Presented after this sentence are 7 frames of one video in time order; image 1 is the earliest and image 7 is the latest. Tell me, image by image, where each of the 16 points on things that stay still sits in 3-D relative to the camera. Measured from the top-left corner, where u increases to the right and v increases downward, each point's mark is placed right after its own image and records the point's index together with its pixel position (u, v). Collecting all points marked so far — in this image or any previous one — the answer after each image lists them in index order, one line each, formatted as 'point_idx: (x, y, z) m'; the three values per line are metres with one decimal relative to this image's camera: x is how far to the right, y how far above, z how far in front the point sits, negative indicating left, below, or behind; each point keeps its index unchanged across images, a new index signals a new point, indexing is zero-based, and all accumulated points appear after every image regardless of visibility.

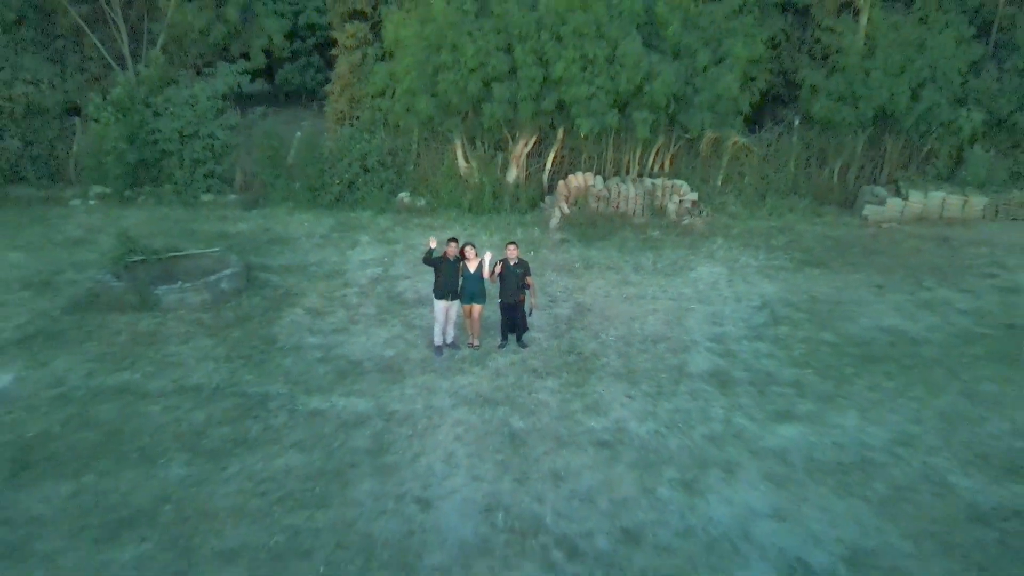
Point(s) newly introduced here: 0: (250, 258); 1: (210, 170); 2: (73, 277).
0: (-3.5, +0.4, +9.4) m
1: (-5.2, +2.0, +12.1) m
2: (-5.5, +0.1, +8.7) m
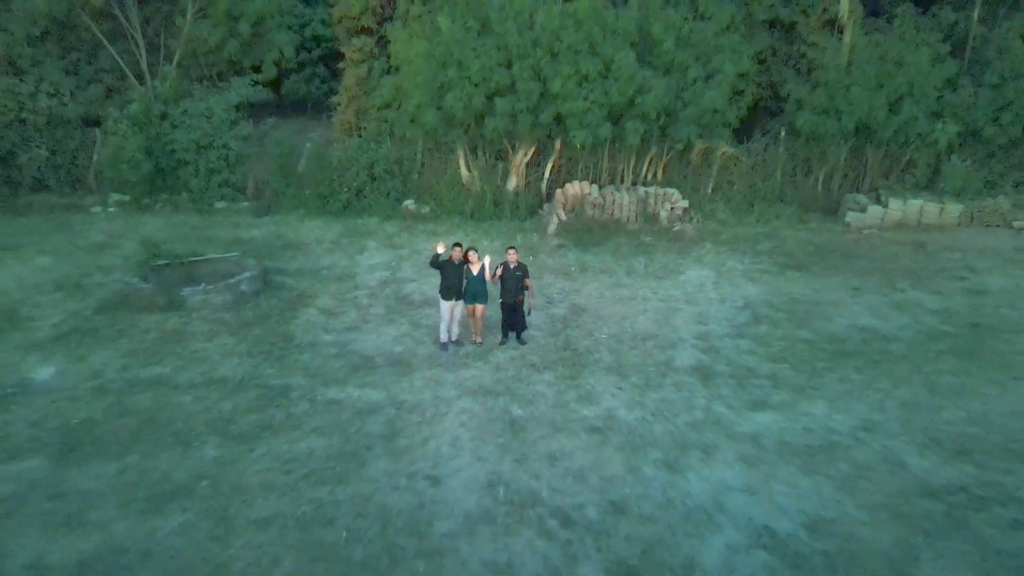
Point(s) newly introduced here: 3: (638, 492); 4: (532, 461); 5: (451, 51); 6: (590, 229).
0: (-3.5, +0.4, +9.9) m
1: (-5.2, +2.0, +12.7) m
2: (-5.5, +0.1, +9.3) m
3: (+0.9, -1.5, +5.2) m
4: (+0.2, -1.4, +5.6) m
5: (-1.0, +3.7, +11.1) m
6: (+1.2, +0.9, +11.0) m
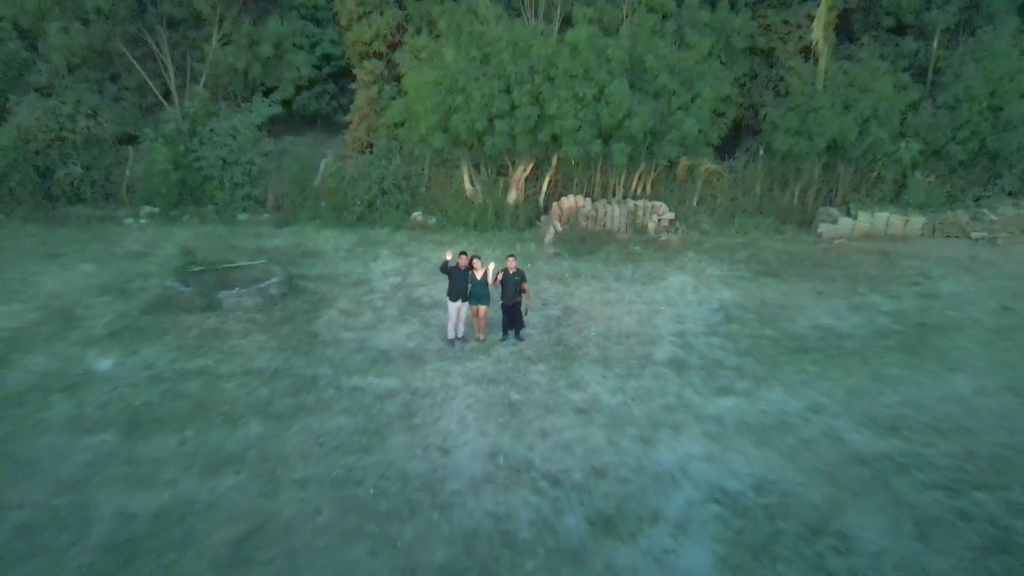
0: (-3.5, +0.3, +11.0) m
1: (-5.2, +1.9, +13.7) m
2: (-5.5, +0.1, +10.3) m
3: (+0.9, -1.5, +6.2) m
4: (+0.1, -1.4, +6.6) m
5: (-1.0, +3.7, +12.1) m
6: (+1.2, +0.9, +12.0) m
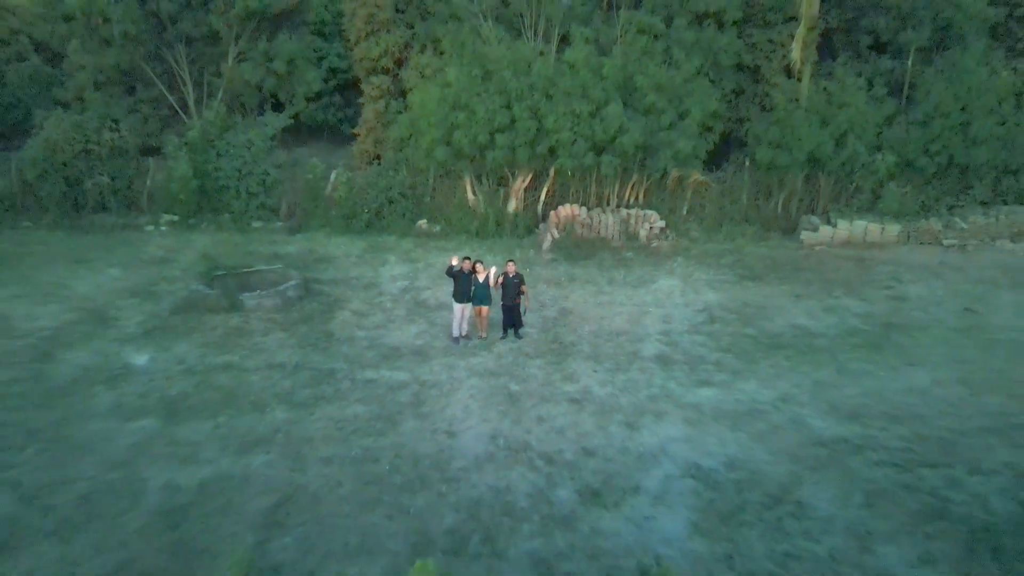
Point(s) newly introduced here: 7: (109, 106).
0: (-3.5, +0.3, +11.8) m
1: (-5.2, +1.8, +14.5) m
2: (-5.5, 0.0, +11.1) m
3: (+0.9, -1.5, +6.9) m
4: (+0.1, -1.4, +7.3) m
5: (-1.0, +3.6, +12.9) m
6: (+1.2, +0.8, +12.8) m
7: (-8.6, +4.0, +15.4) m
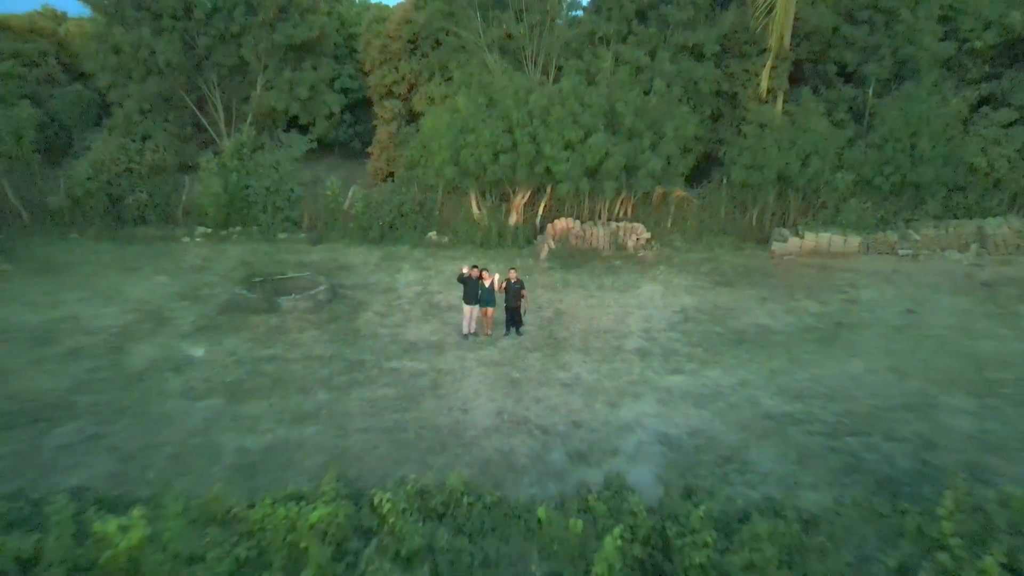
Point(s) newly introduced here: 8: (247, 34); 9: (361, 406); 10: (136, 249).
0: (-3.5, +0.2, +13.3) m
1: (-5.2, +1.7, +16.0) m
2: (-5.4, -0.1, +12.6) m
3: (+1.0, -1.6, +8.5) m
4: (+0.2, -1.4, +8.8) m
5: (-0.9, +3.5, +14.5) m
6: (+1.2, +0.7, +14.3) m
7: (-8.6, +3.8, +17.0) m
8: (-6.2, +6.0, +16.6) m
9: (-1.9, -1.5, +8.7) m
10: (-8.0, +0.8, +14.8) m
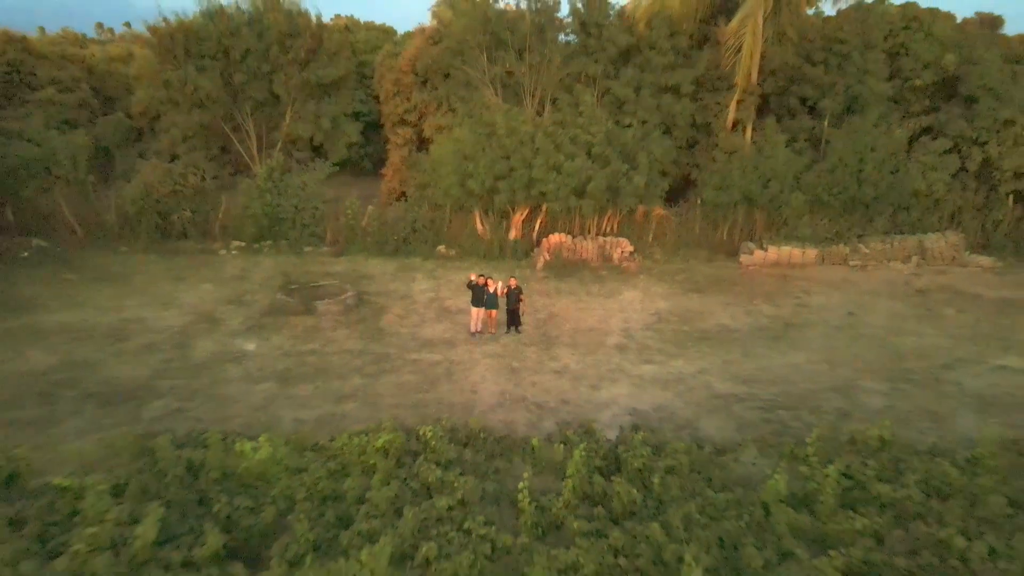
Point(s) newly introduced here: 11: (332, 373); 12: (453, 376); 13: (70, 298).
0: (-3.5, 0.0, +15.3) m
1: (-5.2, +1.5, +18.1) m
2: (-5.4, -0.2, +14.6) m
3: (+1.0, -1.6, +10.5) m
4: (+0.2, -1.5, +10.9) m
5: (-1.0, +3.3, +16.6) m
6: (+1.2, +0.5, +16.4) m
7: (-8.6, +3.6, +19.1) m
8: (-6.2, +5.8, +18.7) m
9: (-1.9, -1.5, +10.7) m
10: (-8.0, +0.7, +16.9) m
11: (-2.9, -1.4, +11.2) m
12: (-1.0, -1.4, +11.1) m
13: (-9.1, -0.2, +14.4) m
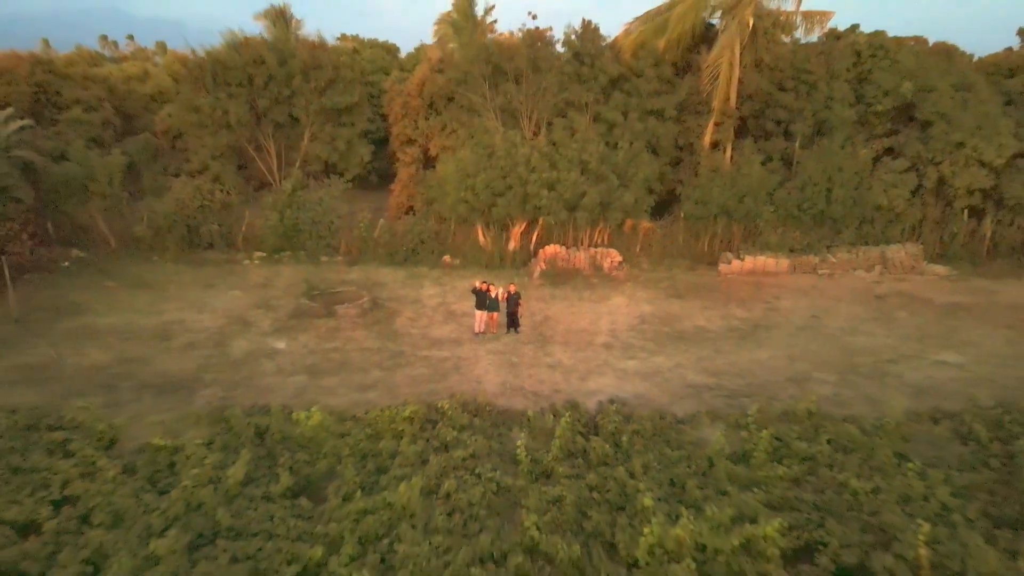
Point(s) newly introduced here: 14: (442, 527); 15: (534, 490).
0: (-3.5, -0.1, +17.0) m
1: (-5.2, +1.3, +19.8) m
2: (-5.5, -0.3, +16.3) m
3: (+1.0, -1.7, +12.1) m
4: (+0.2, -1.6, +12.5) m
5: (-1.0, +3.2, +18.3) m
6: (+1.2, +0.4, +18.0) m
7: (-8.6, +3.4, +20.8) m
8: (-6.2, +5.6, +20.4) m
9: (-1.9, -1.6, +12.3) m
10: (-8.0, +0.5, +18.5) m
11: (-2.9, -1.5, +12.8) m
12: (-1.0, -1.5, +12.7) m
13: (-9.1, -0.3, +16.0) m
14: (-0.6, -2.1, +6.1) m
15: (+0.2, -1.9, +6.6) m
